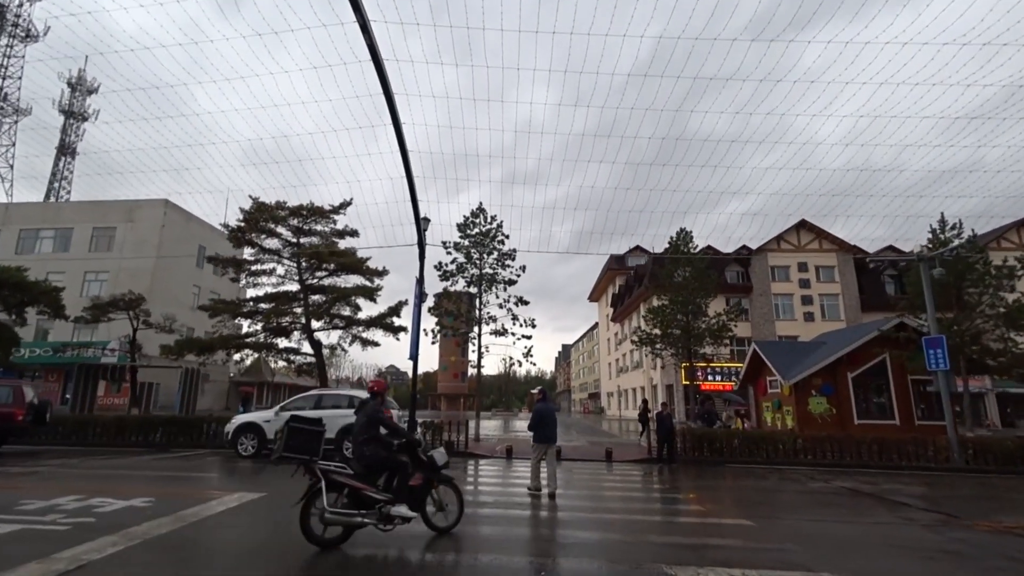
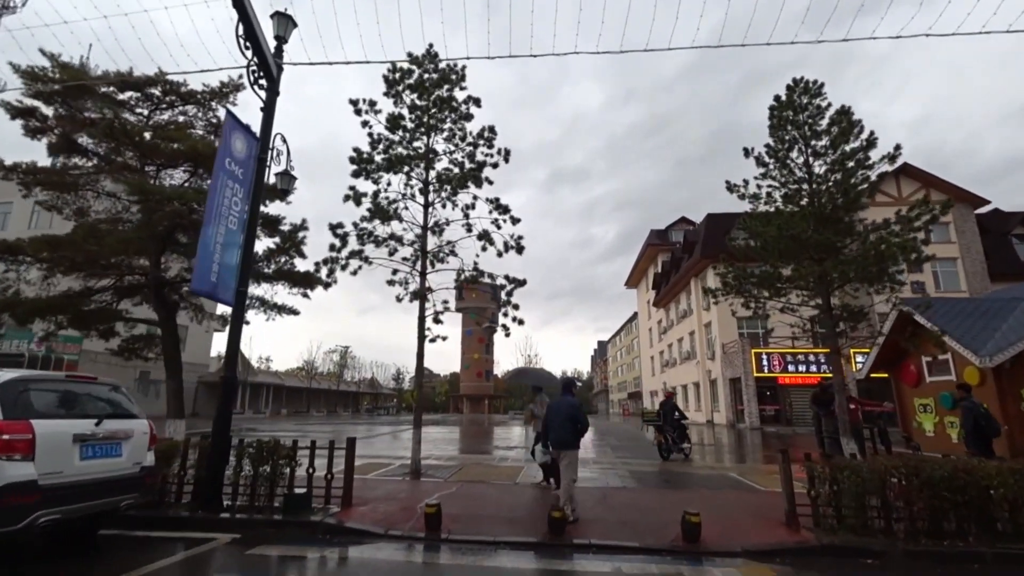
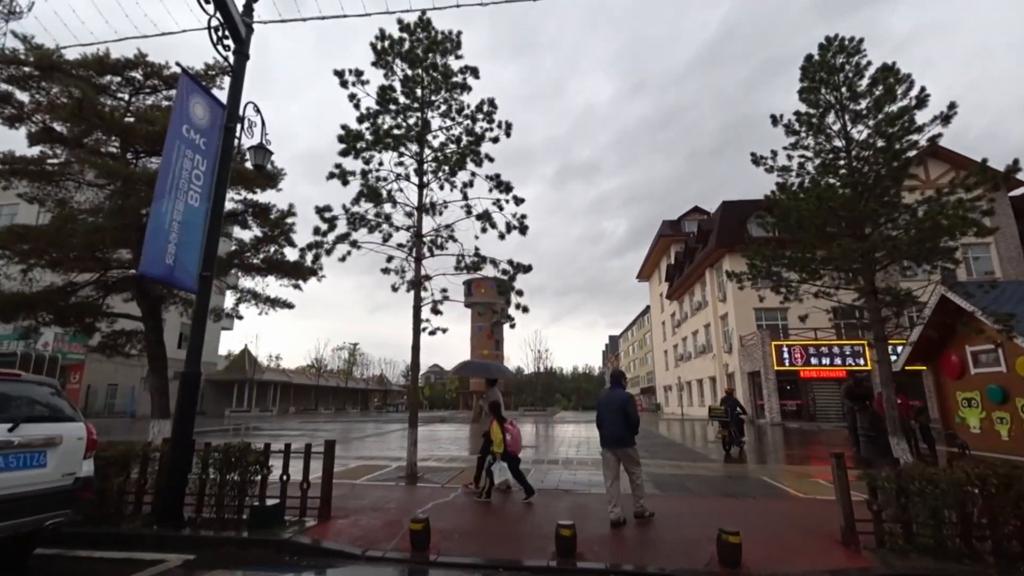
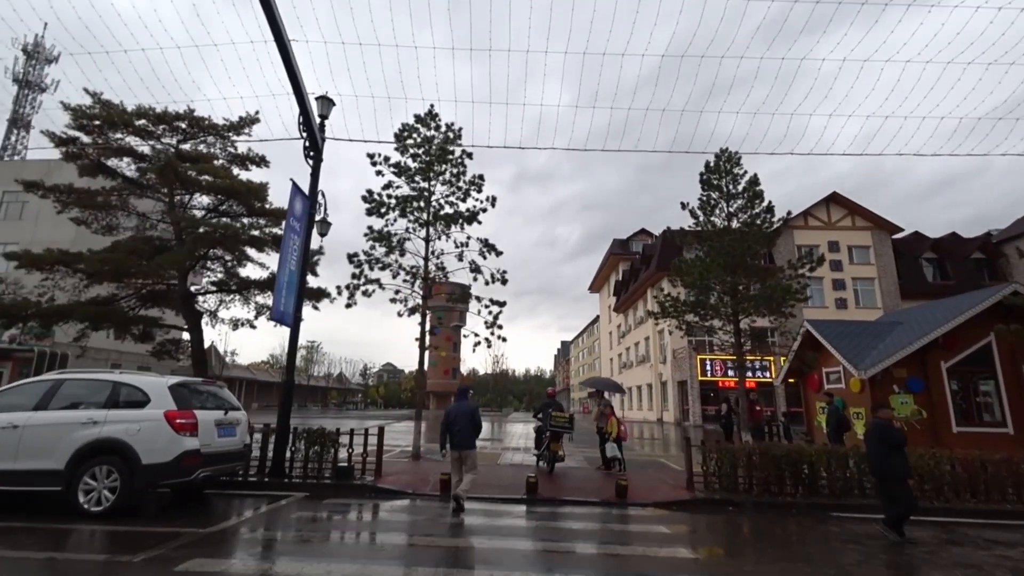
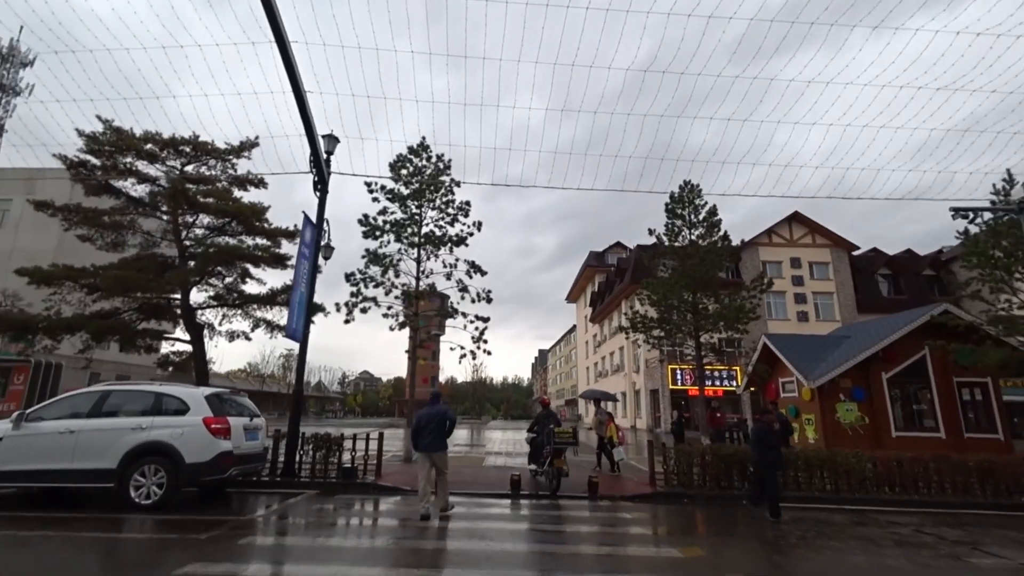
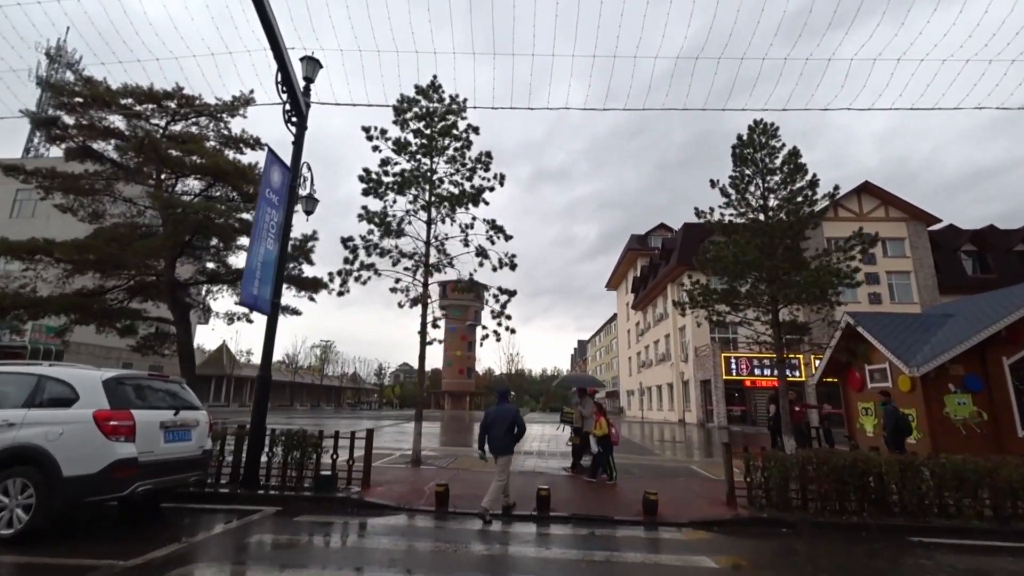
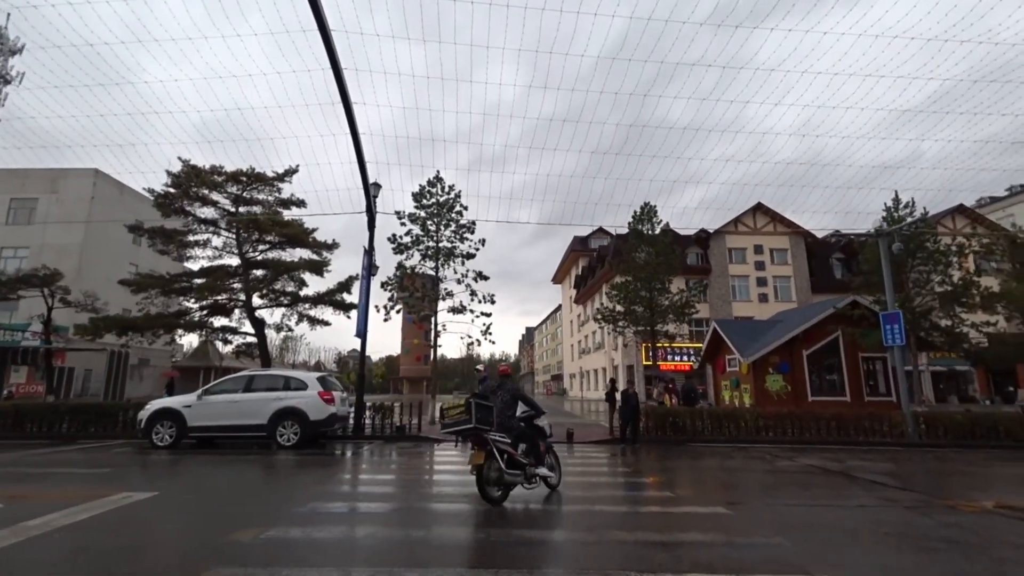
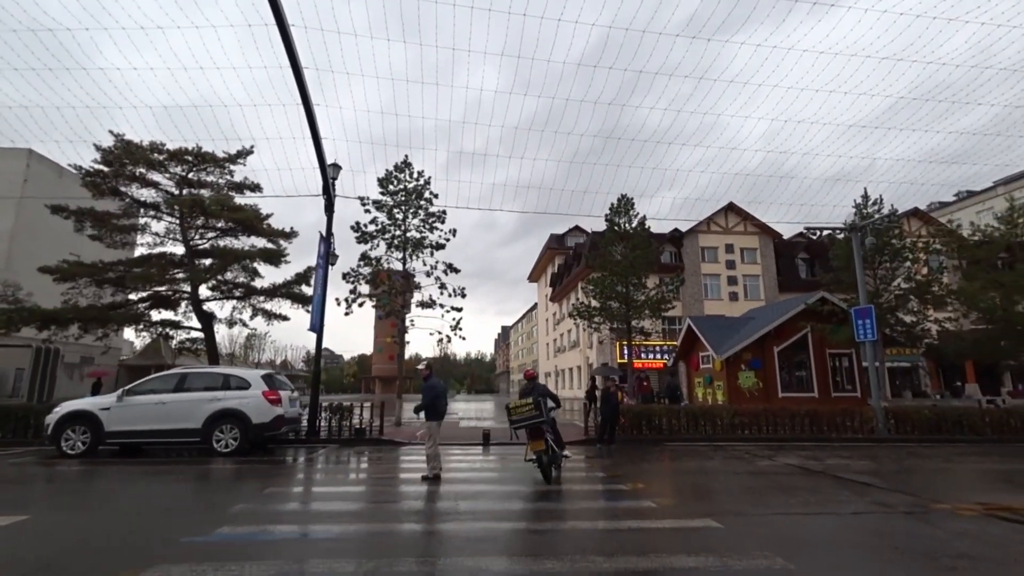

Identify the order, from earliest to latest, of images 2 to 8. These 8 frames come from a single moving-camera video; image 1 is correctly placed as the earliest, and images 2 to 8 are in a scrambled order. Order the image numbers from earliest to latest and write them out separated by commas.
7, 8, 5, 4, 6, 2, 3
